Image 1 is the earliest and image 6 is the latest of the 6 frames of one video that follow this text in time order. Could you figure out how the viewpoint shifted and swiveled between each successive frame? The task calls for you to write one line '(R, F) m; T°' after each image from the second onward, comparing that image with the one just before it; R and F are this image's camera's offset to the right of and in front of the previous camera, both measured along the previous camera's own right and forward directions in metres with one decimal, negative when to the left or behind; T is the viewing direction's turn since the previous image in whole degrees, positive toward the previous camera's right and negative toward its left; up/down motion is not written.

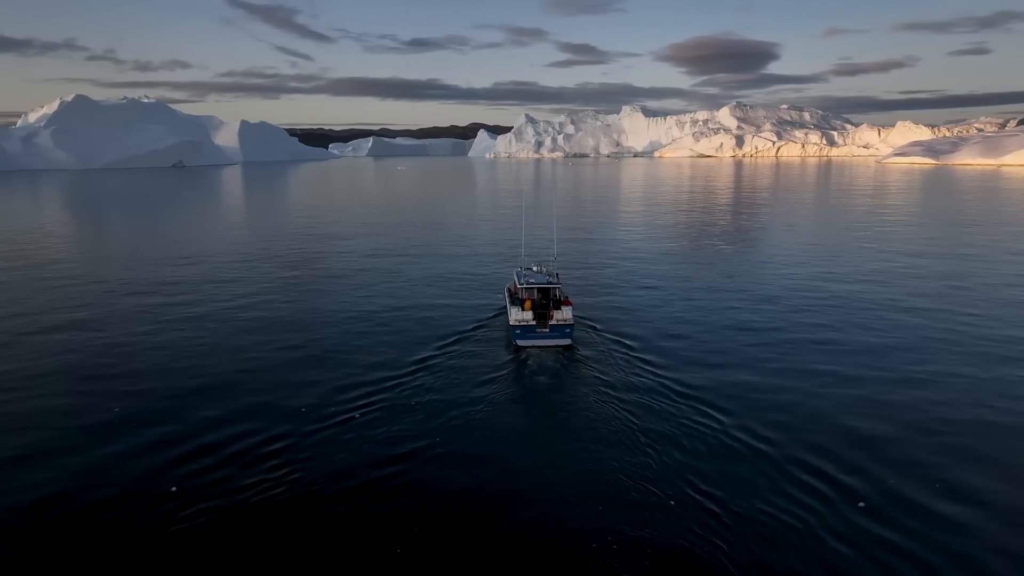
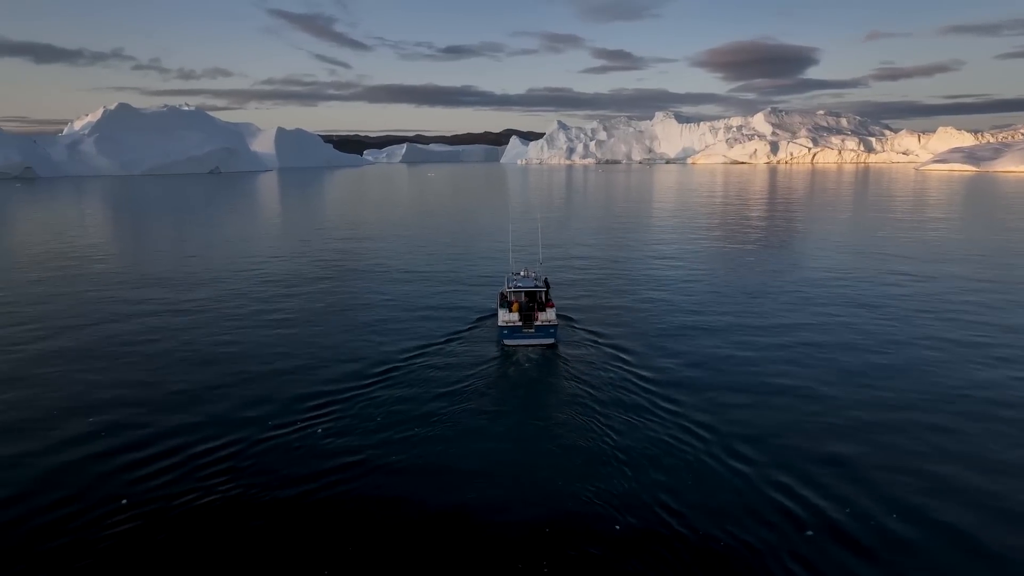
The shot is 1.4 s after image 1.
(+0.8, +0.1) m; -3°
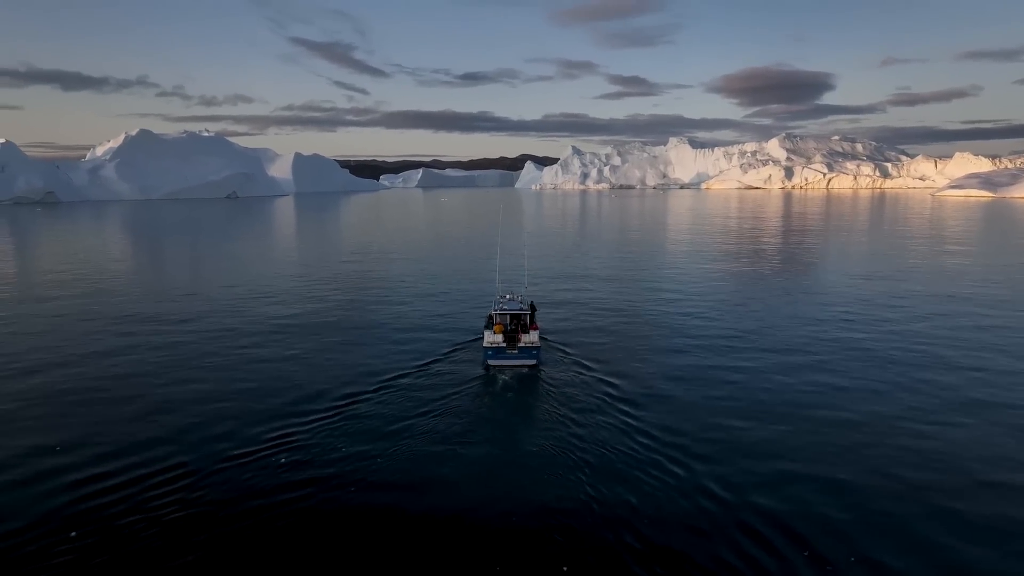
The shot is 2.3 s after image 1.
(+0.6, -0.3) m; -1°
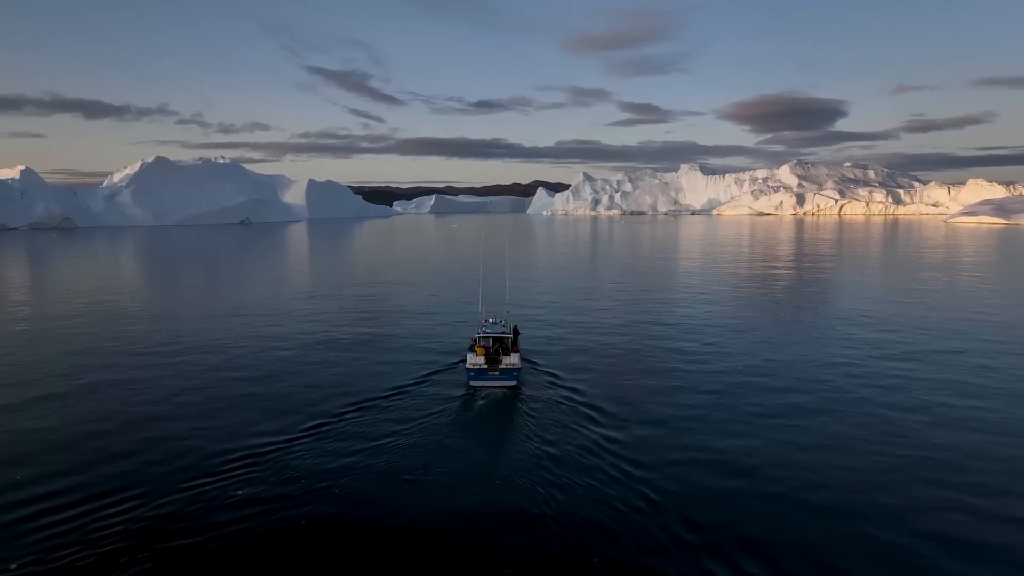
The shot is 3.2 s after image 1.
(+0.4, -0.3) m; -1°
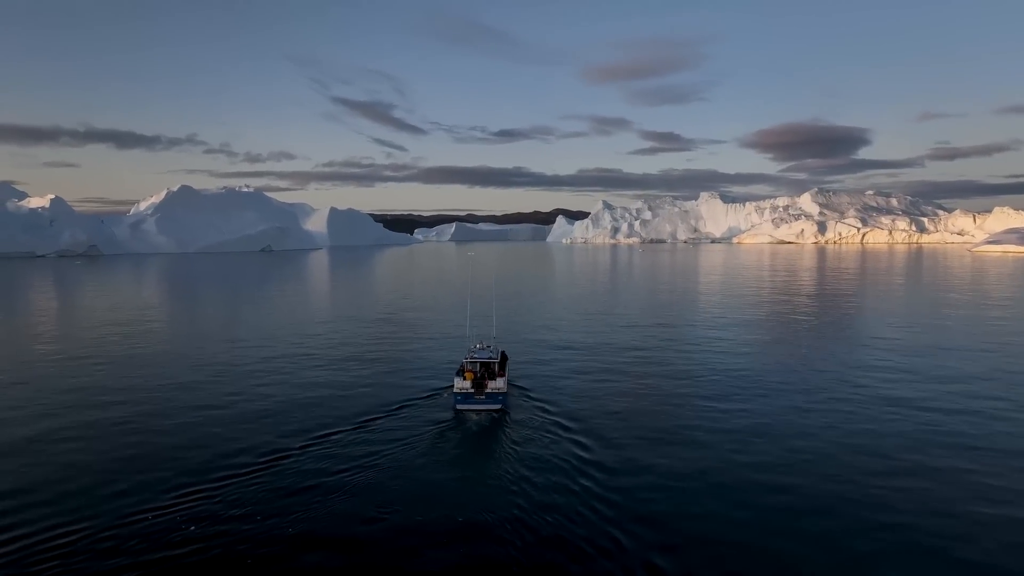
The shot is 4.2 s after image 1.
(+0.5, -0.2) m; -2°
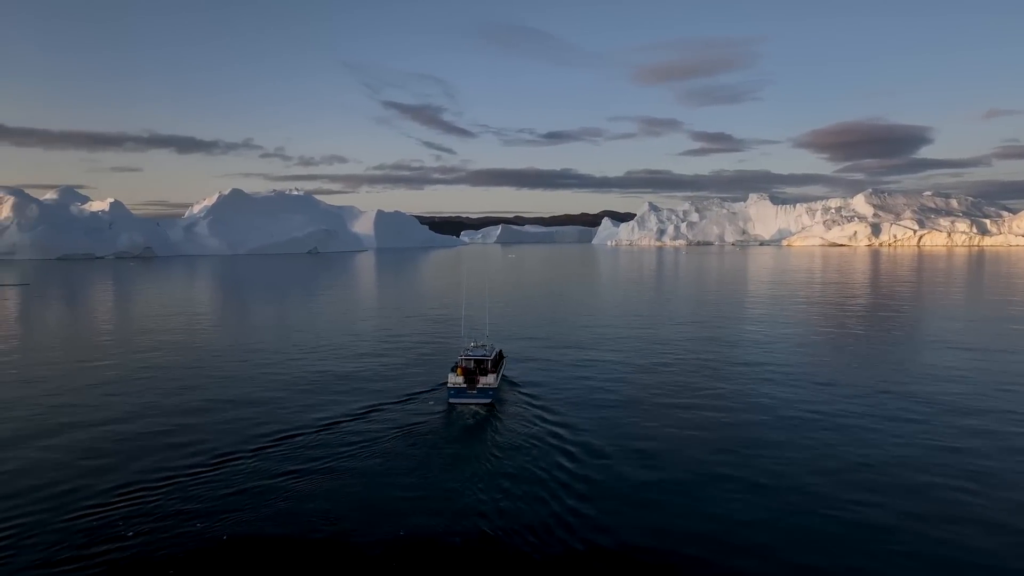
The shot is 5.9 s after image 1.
(+0.6, -0.5) m; -4°
